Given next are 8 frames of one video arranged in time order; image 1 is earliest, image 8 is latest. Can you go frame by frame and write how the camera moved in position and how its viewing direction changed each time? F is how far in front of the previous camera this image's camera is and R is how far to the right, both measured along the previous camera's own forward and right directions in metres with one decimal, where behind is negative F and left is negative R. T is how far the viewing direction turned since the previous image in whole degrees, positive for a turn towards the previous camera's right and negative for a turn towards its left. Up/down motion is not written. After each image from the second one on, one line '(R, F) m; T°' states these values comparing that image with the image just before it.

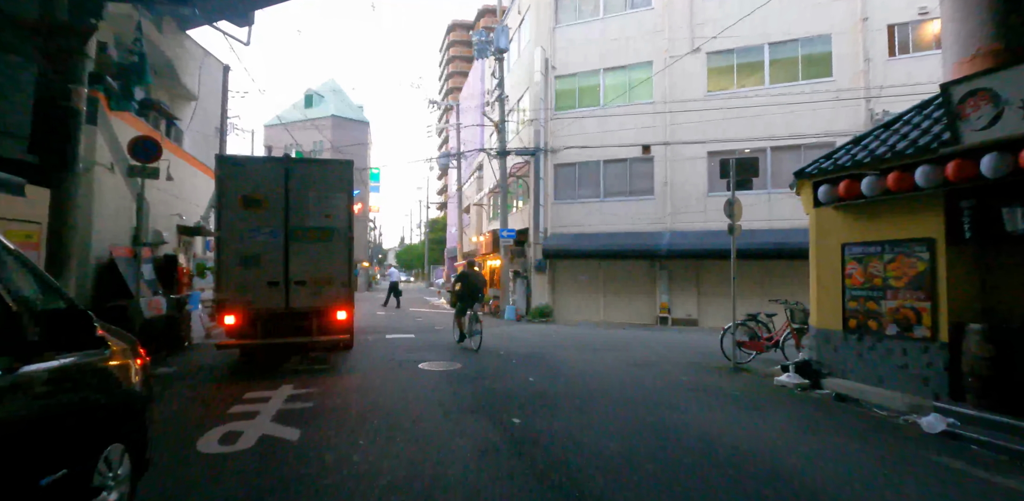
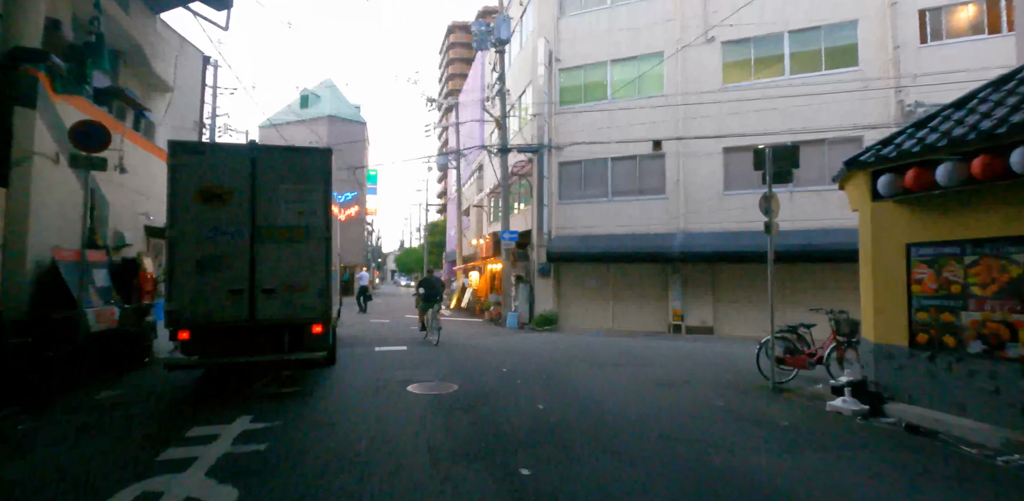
(-0.1, +1.2) m; 0°
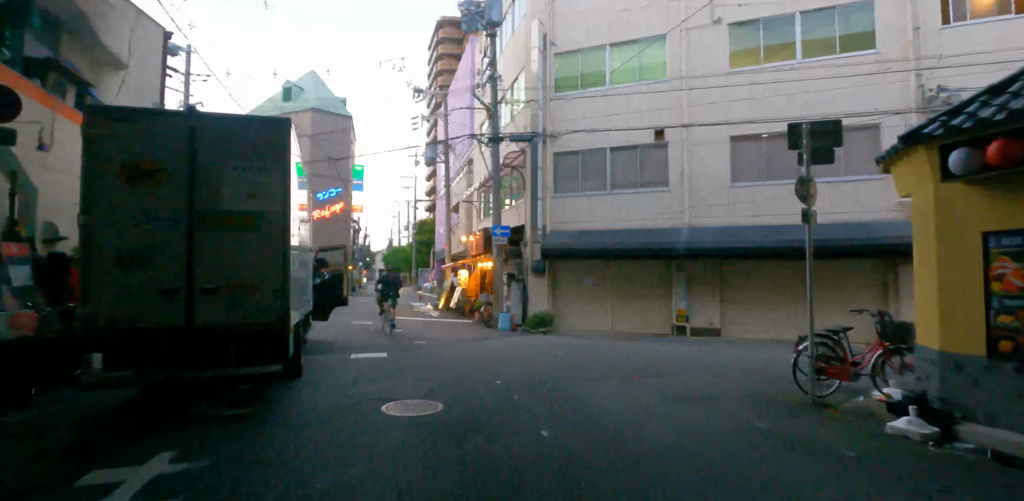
(-0.1, +1.2) m; +1°
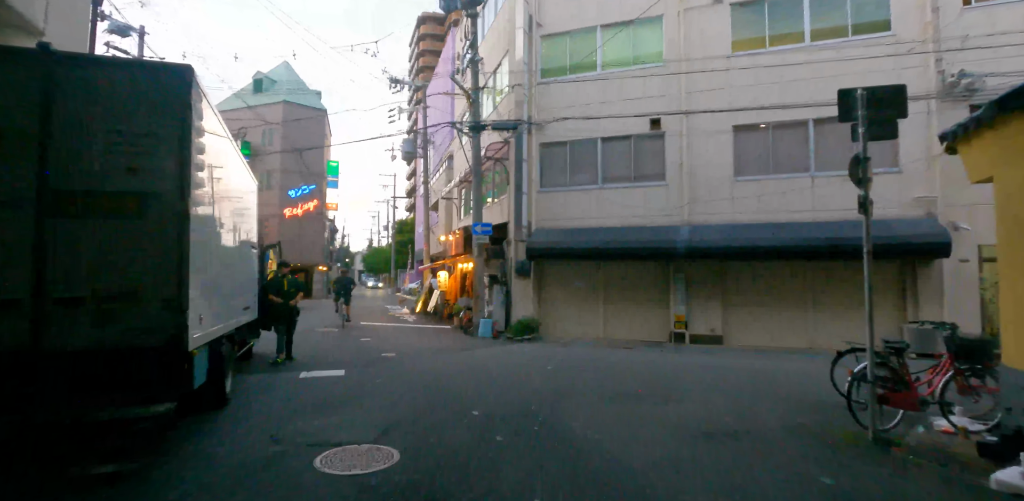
(0.0, +1.6) m; +2°
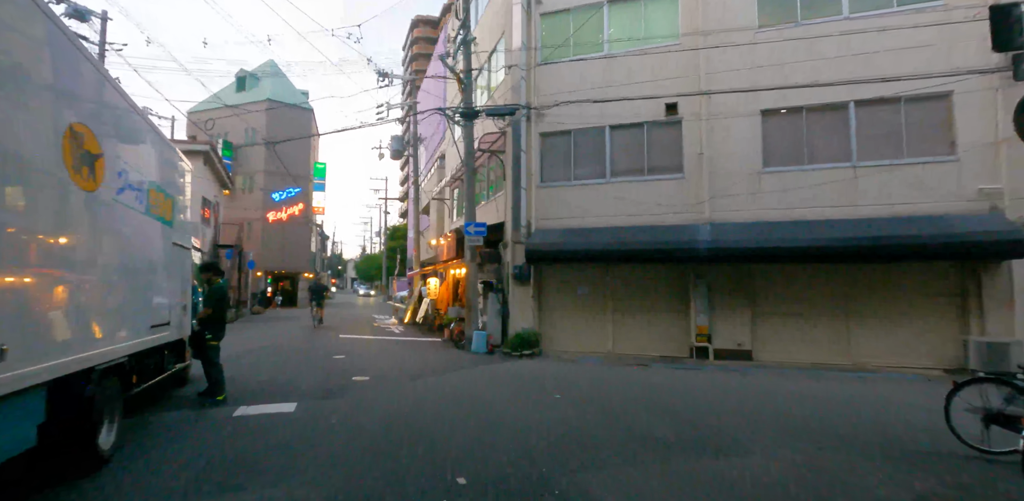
(0.0, +1.9) m; 0°
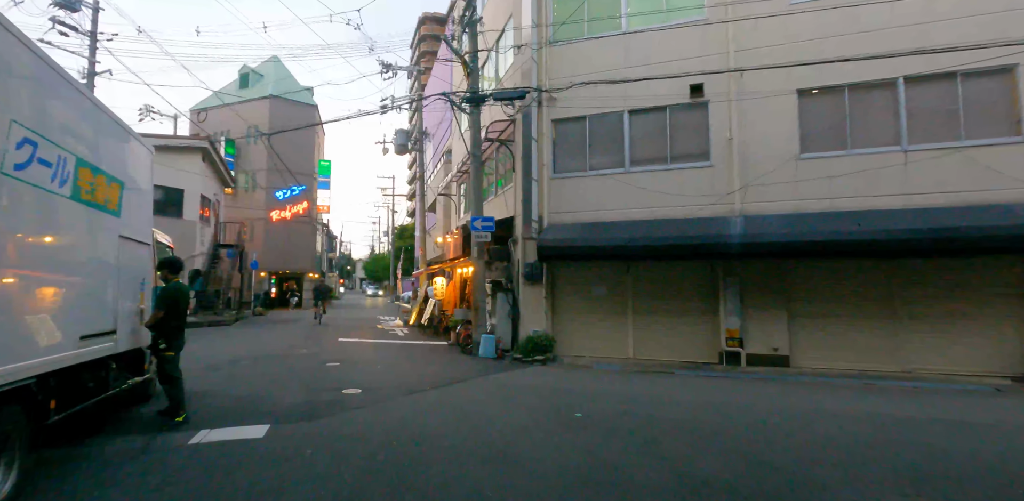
(0.0, +1.1) m; -1°
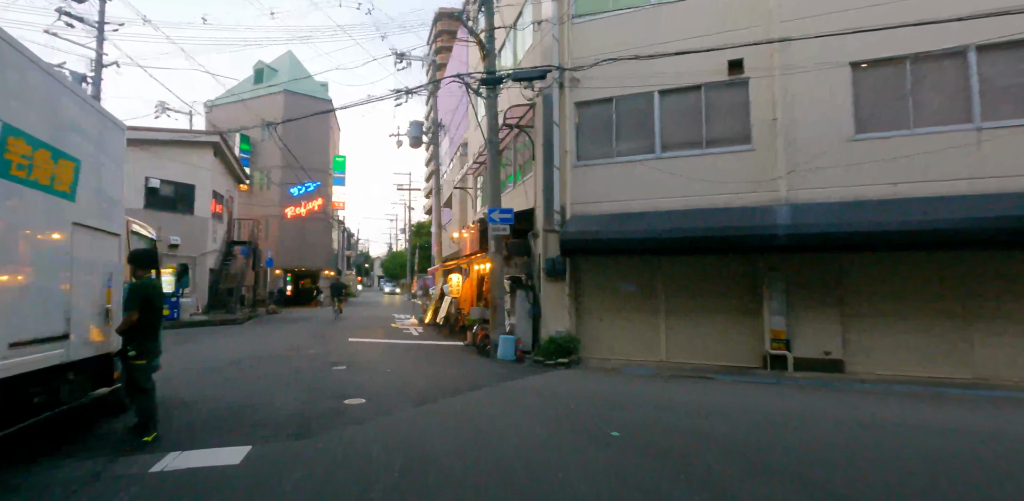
(-0.1, +1.0) m; -2°
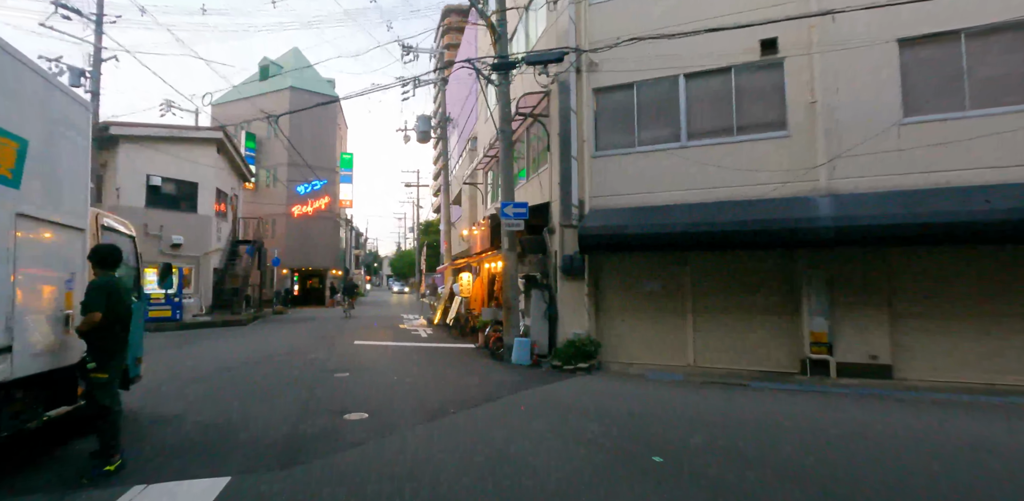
(-0.1, +0.8) m; -1°
